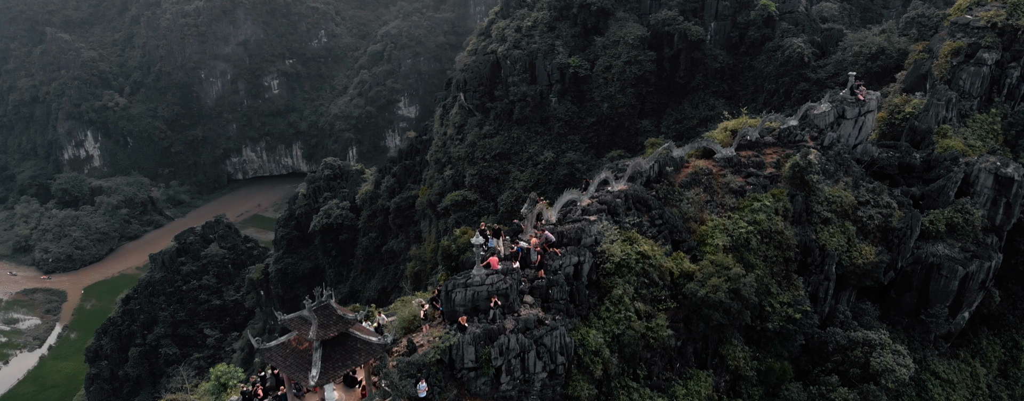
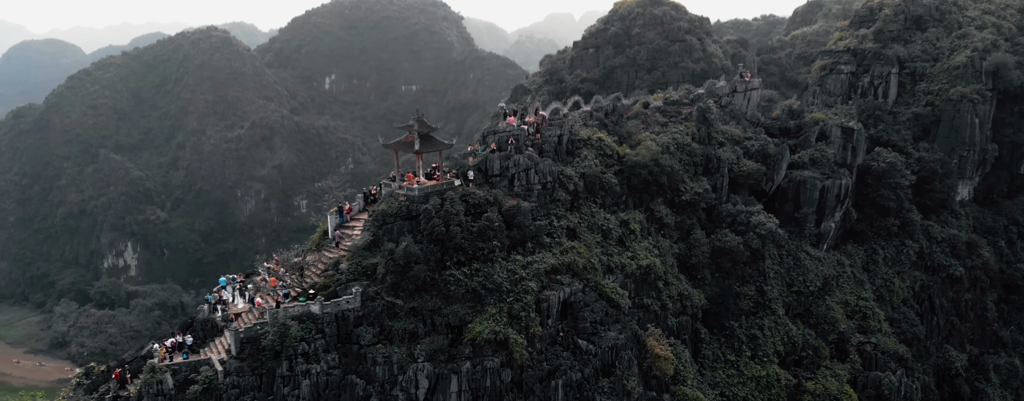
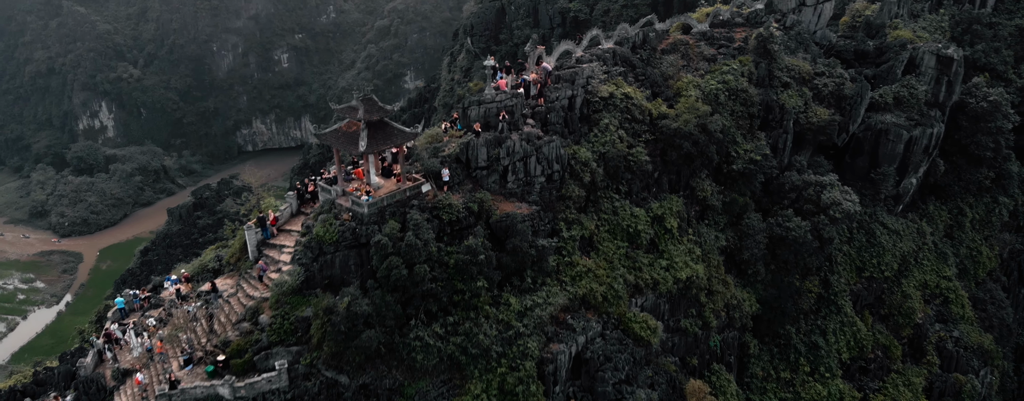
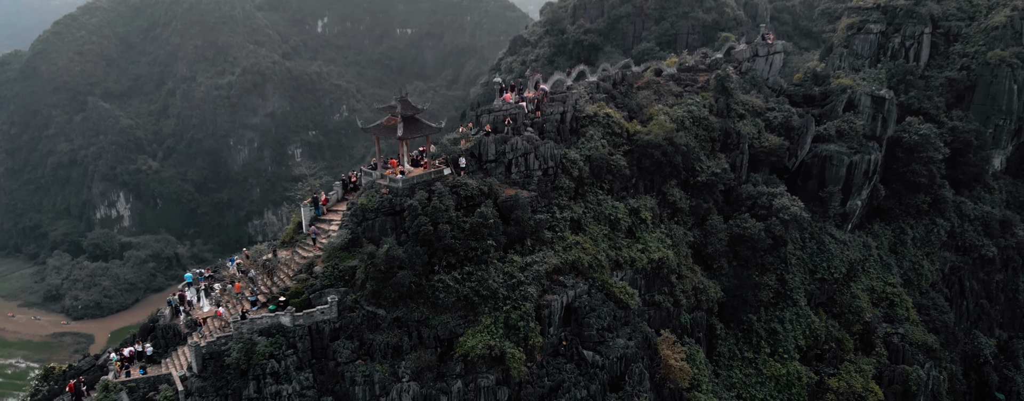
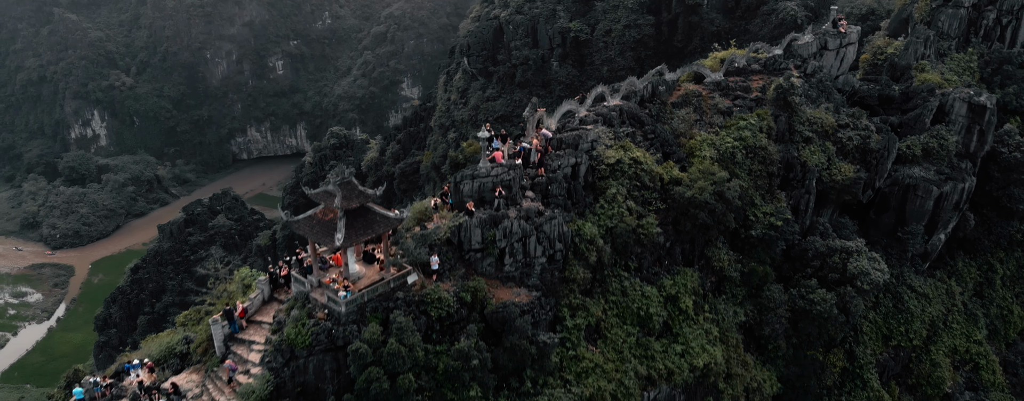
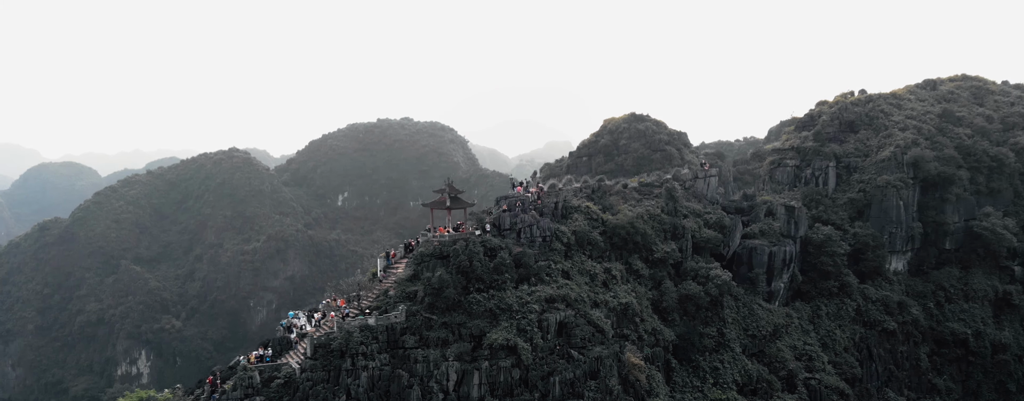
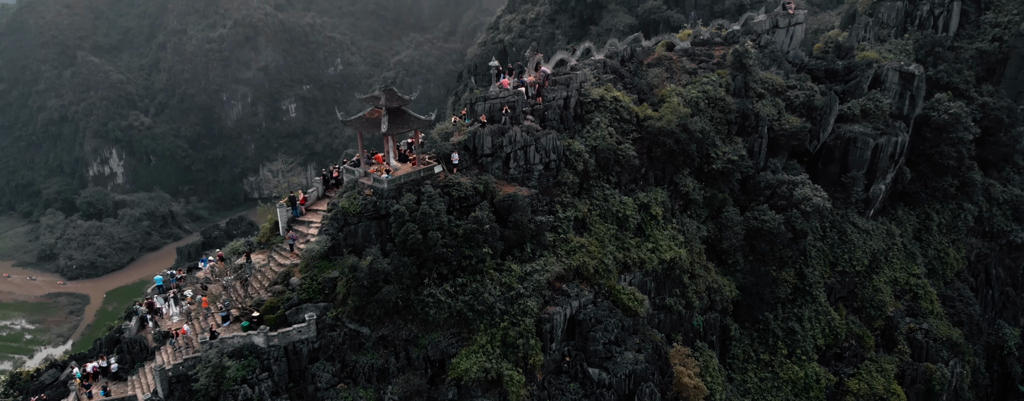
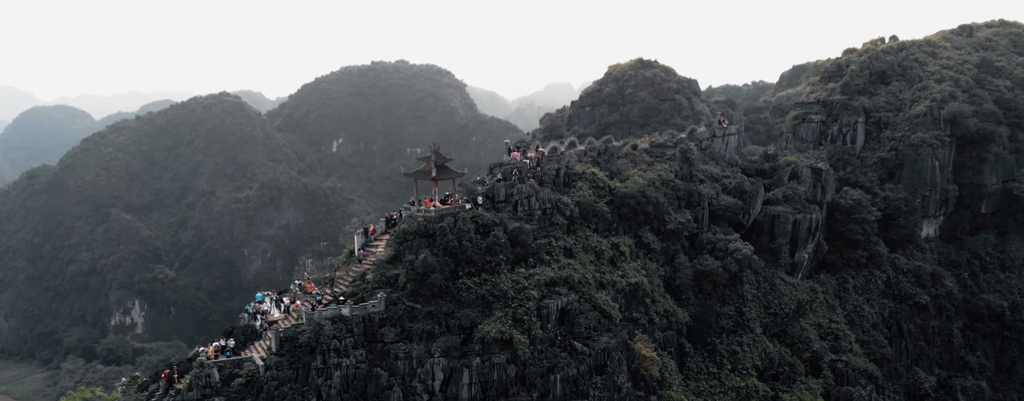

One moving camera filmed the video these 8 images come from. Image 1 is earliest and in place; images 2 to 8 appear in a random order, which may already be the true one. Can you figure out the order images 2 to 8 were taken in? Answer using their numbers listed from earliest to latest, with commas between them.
5, 3, 7, 4, 2, 8, 6
